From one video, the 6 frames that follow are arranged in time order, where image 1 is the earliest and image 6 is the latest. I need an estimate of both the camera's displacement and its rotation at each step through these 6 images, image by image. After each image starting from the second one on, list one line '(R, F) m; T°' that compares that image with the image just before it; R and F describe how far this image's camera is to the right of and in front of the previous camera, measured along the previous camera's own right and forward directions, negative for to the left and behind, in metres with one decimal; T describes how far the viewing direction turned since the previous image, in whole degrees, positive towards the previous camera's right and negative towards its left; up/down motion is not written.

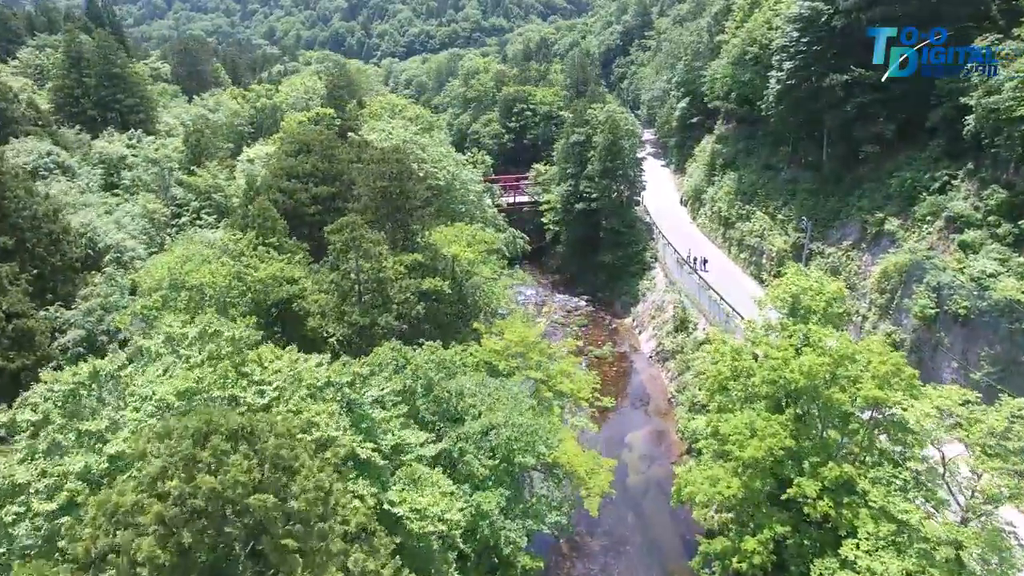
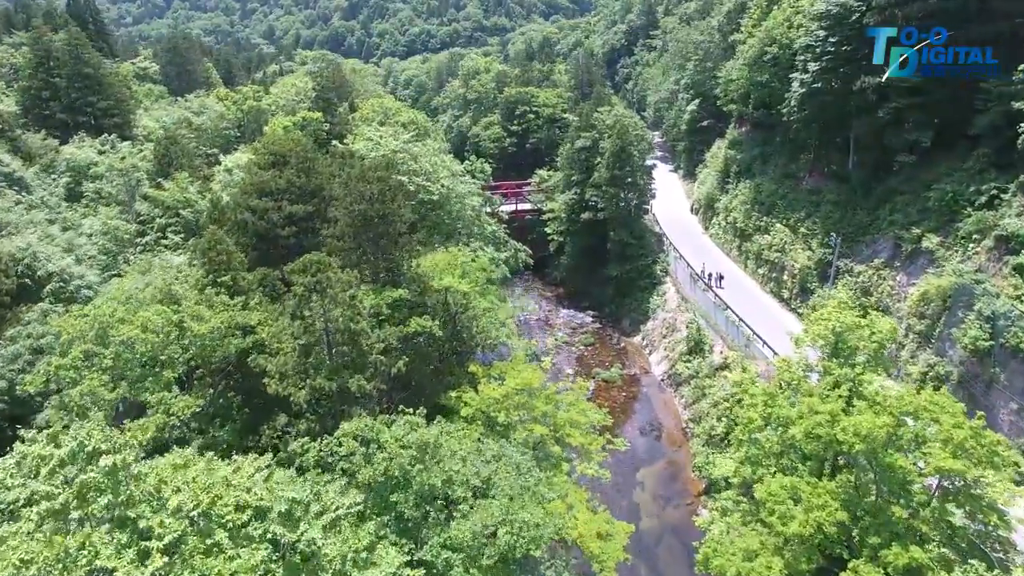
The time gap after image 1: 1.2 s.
(0.0, +2.6) m; 0°
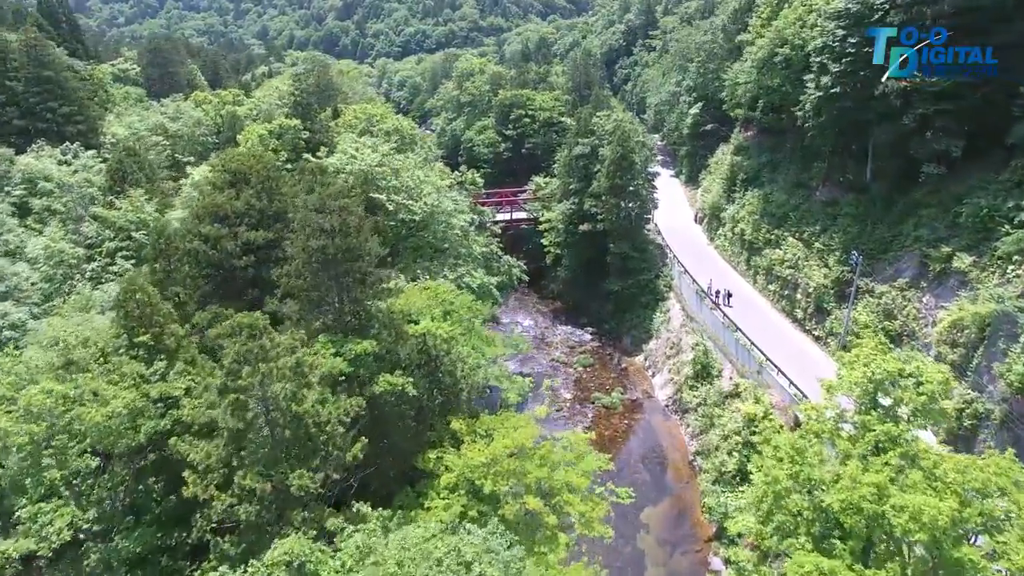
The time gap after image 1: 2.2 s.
(+0.2, +2.4) m; 0°
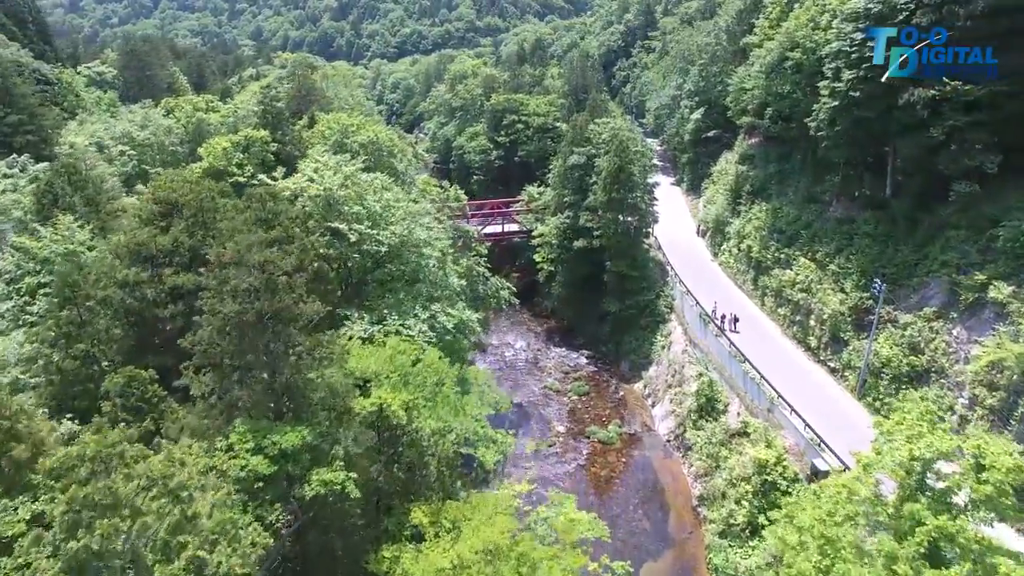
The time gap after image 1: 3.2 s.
(+0.5, +2.6) m; 0°
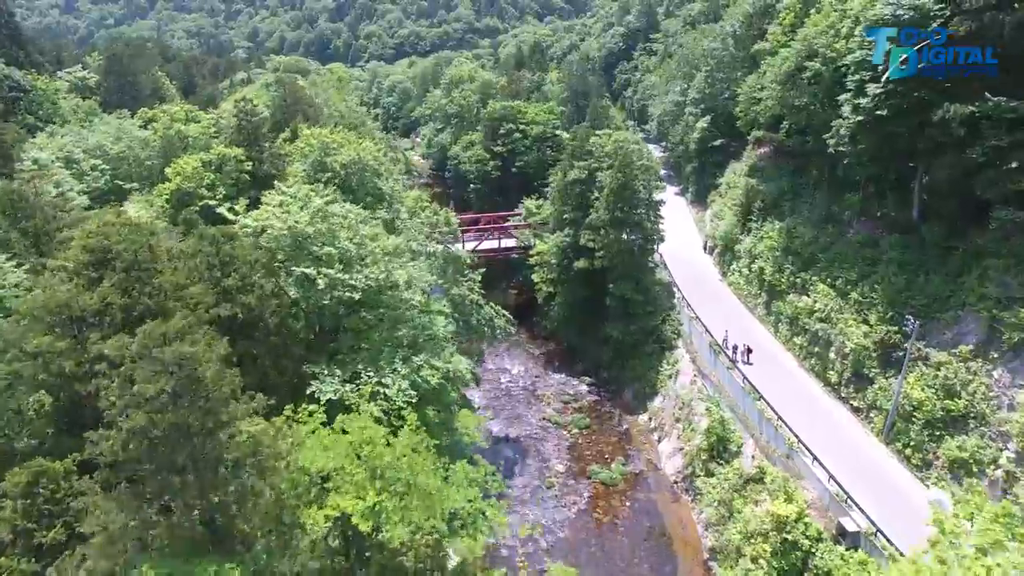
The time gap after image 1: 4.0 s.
(+0.2, +2.2) m; 0°
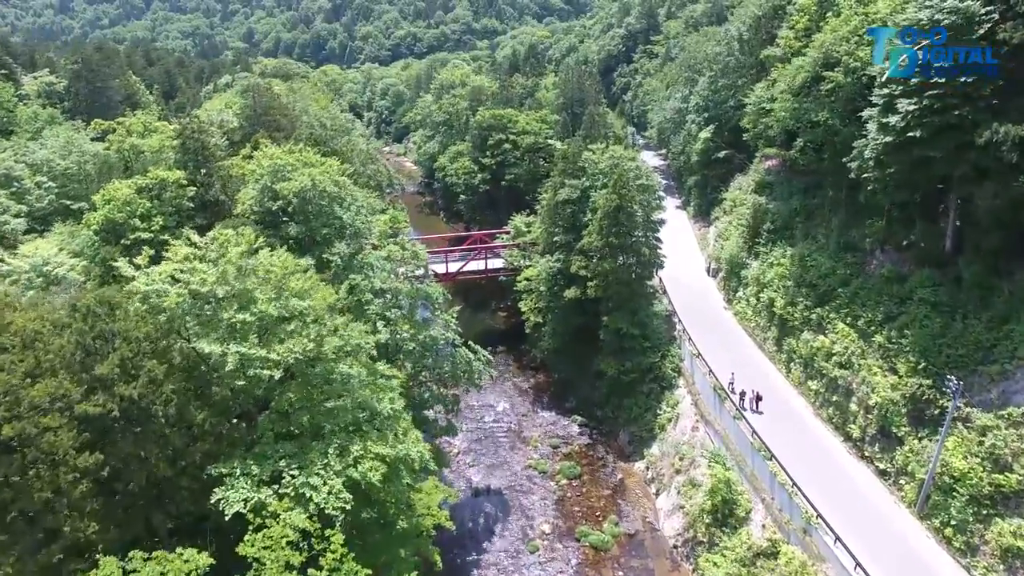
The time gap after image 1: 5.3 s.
(+0.8, +3.1) m; 0°
